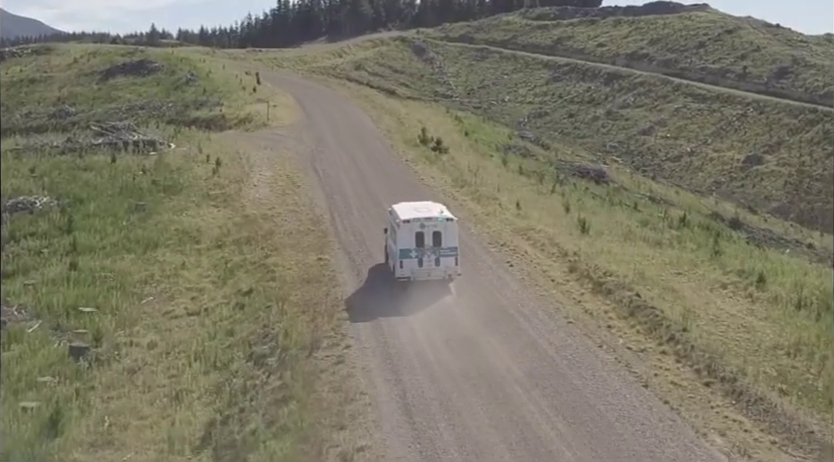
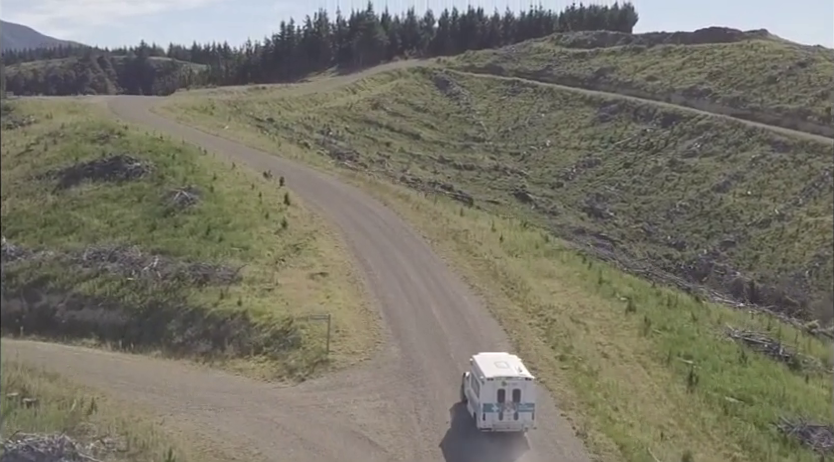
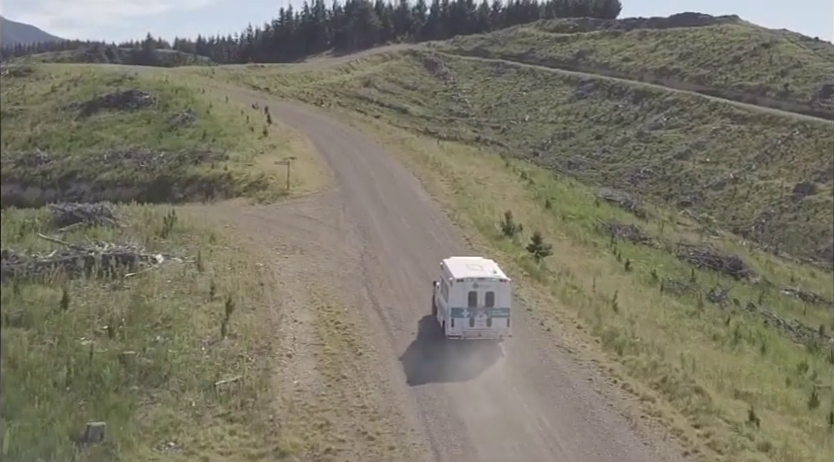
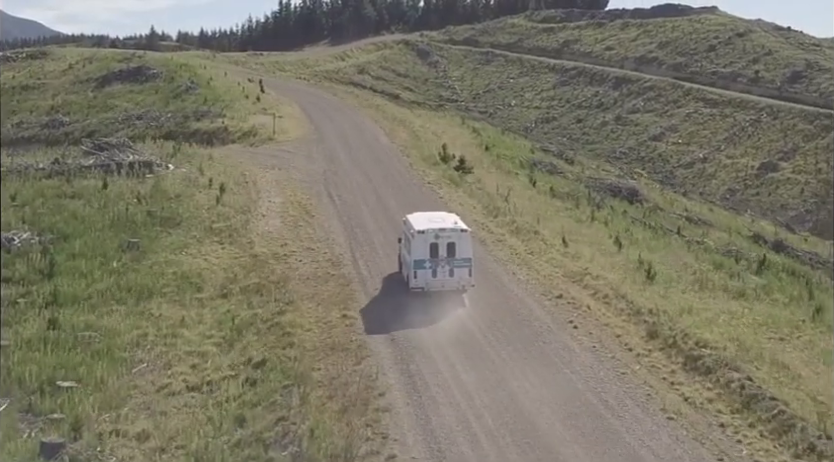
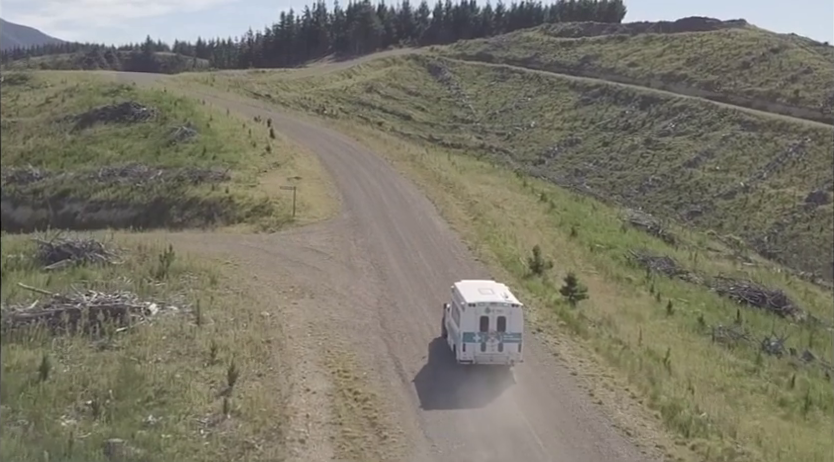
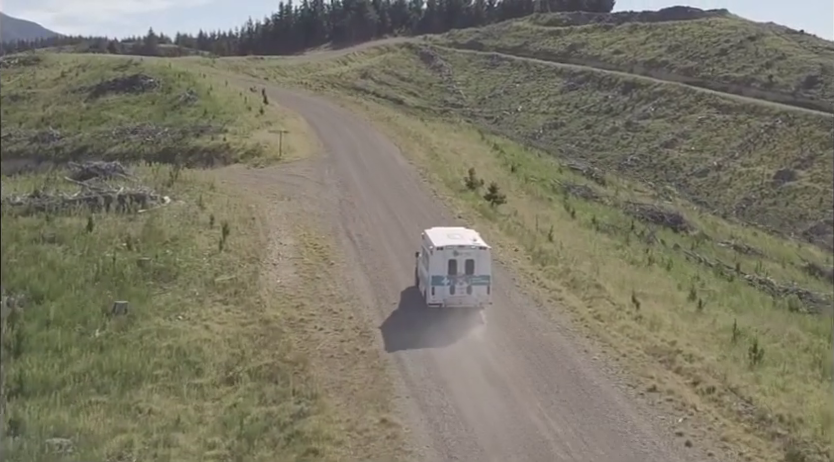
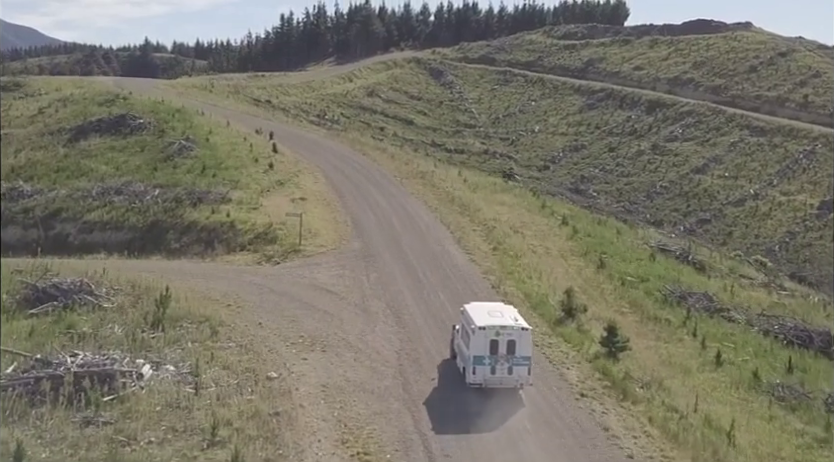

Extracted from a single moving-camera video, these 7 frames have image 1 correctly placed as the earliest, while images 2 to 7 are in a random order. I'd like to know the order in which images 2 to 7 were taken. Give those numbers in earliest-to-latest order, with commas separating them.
4, 6, 3, 5, 7, 2
